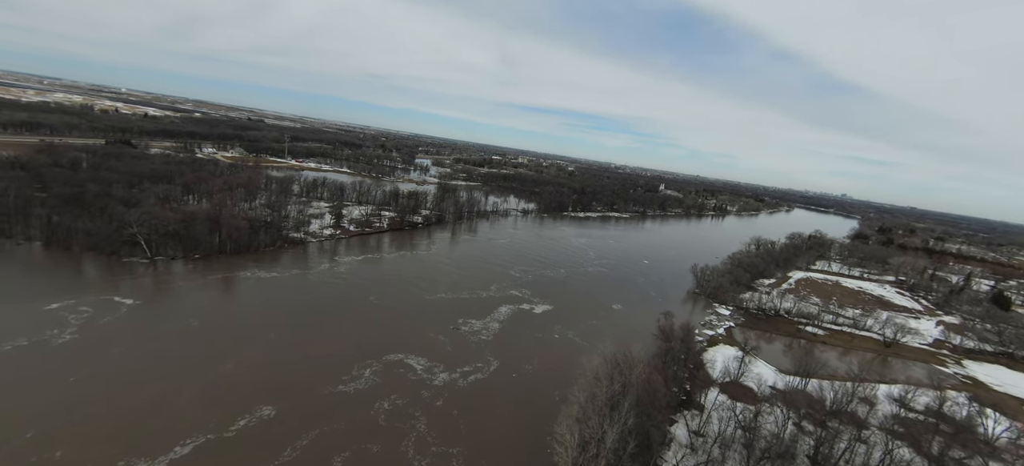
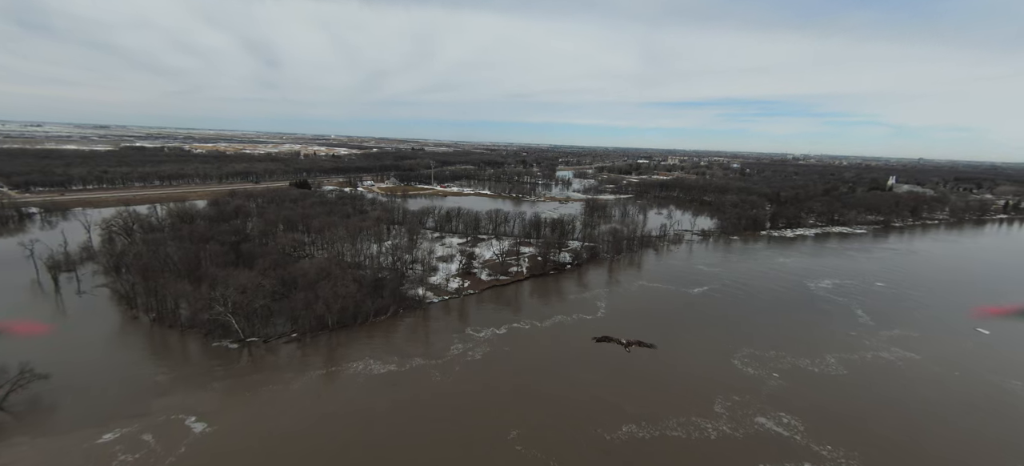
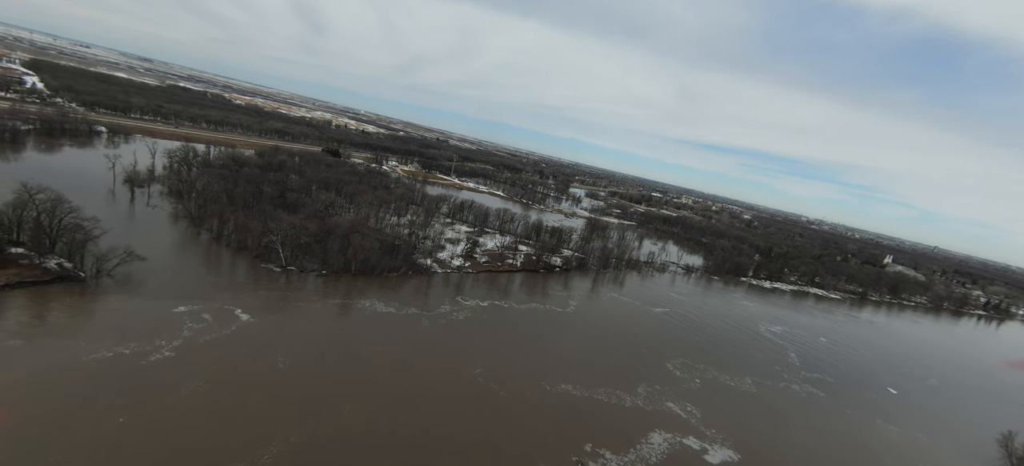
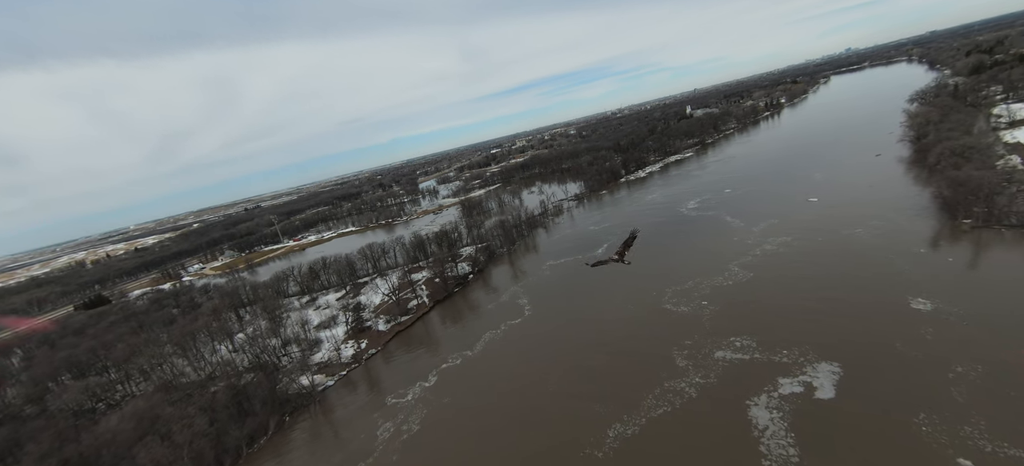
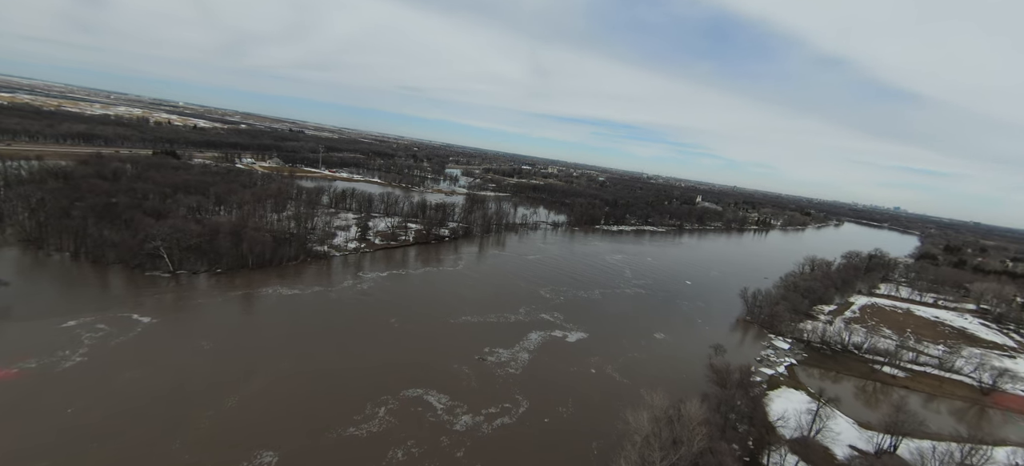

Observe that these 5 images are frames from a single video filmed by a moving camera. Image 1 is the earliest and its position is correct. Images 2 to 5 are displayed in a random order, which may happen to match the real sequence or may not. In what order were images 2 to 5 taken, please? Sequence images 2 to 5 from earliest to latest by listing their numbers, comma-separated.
5, 3, 2, 4
